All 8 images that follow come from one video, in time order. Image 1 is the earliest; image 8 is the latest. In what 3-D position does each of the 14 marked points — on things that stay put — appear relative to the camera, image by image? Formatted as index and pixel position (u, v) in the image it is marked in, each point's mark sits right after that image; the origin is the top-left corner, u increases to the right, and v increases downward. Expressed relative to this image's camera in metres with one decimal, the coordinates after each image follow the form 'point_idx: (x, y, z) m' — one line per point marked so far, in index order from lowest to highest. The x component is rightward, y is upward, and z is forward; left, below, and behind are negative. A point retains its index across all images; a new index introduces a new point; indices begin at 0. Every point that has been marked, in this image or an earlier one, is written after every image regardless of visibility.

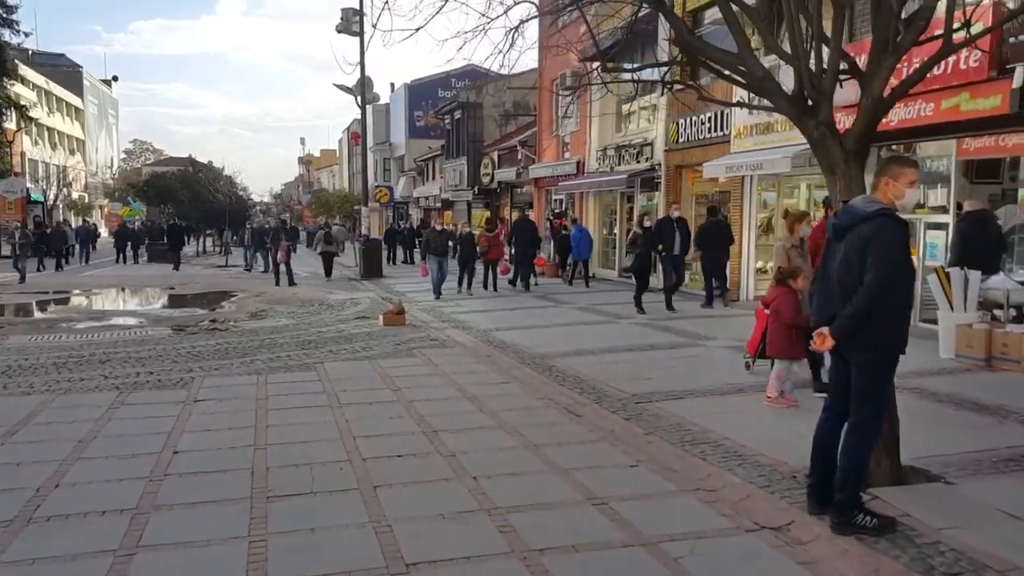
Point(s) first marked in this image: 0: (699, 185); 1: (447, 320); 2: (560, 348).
0: (+3.9, +2.1, +18.1) m
1: (-1.1, -0.6, +14.0) m
2: (+0.6, -0.8, +10.7) m
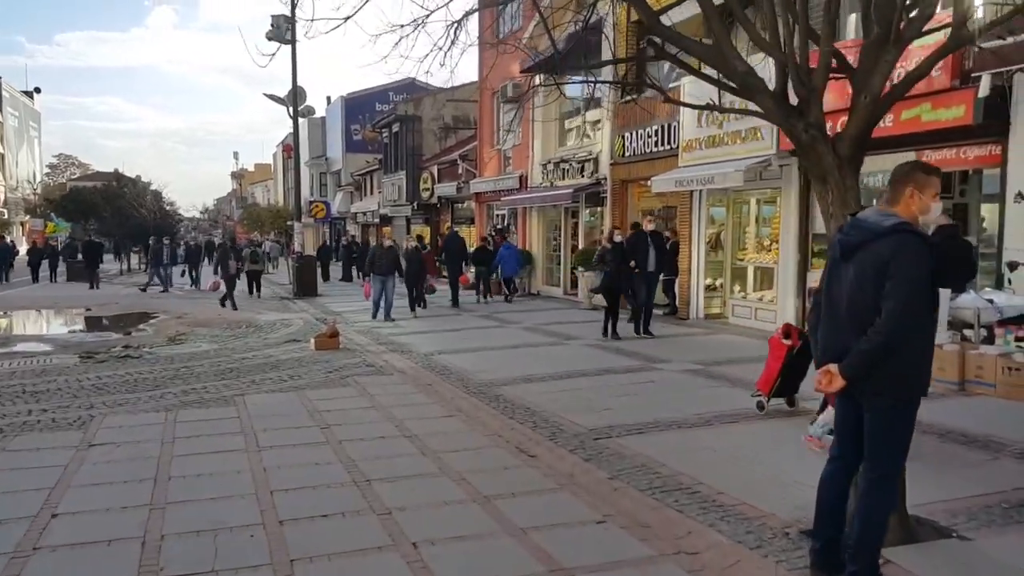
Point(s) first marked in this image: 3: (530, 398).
0: (+2.7, +1.8, +17.6) m
1: (-1.9, -0.9, +13.1) m
2: (-0.1, -1.0, +9.9) m
3: (+0.2, -1.1, +8.4) m
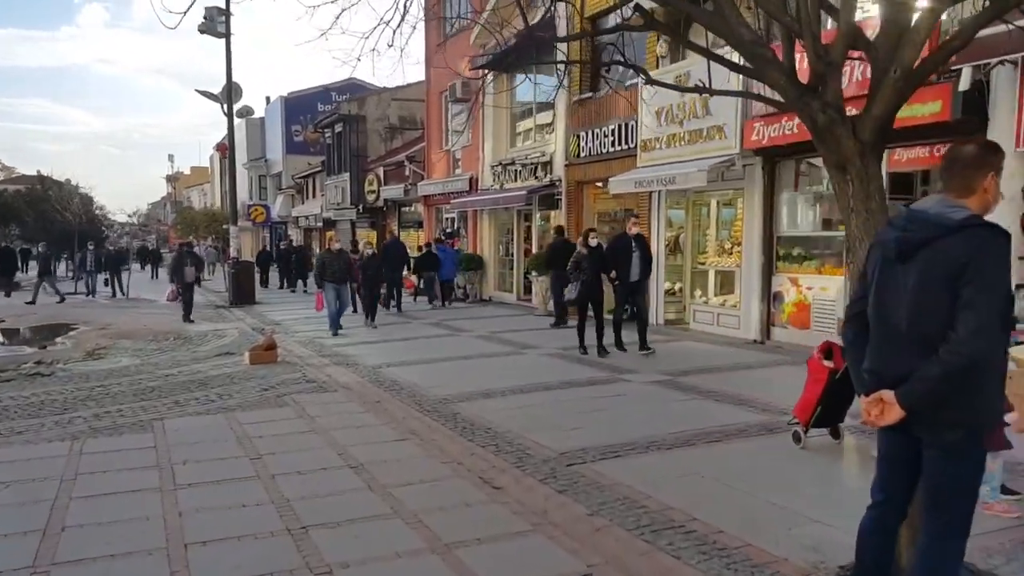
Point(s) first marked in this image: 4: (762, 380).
0: (+1.7, +1.7, +17.0) m
1: (-2.6, -1.0, +12.2) m
2: (-0.5, -1.1, +9.1) m
3: (-0.2, -1.1, +7.6) m
4: (+2.8, -1.0, +9.6) m
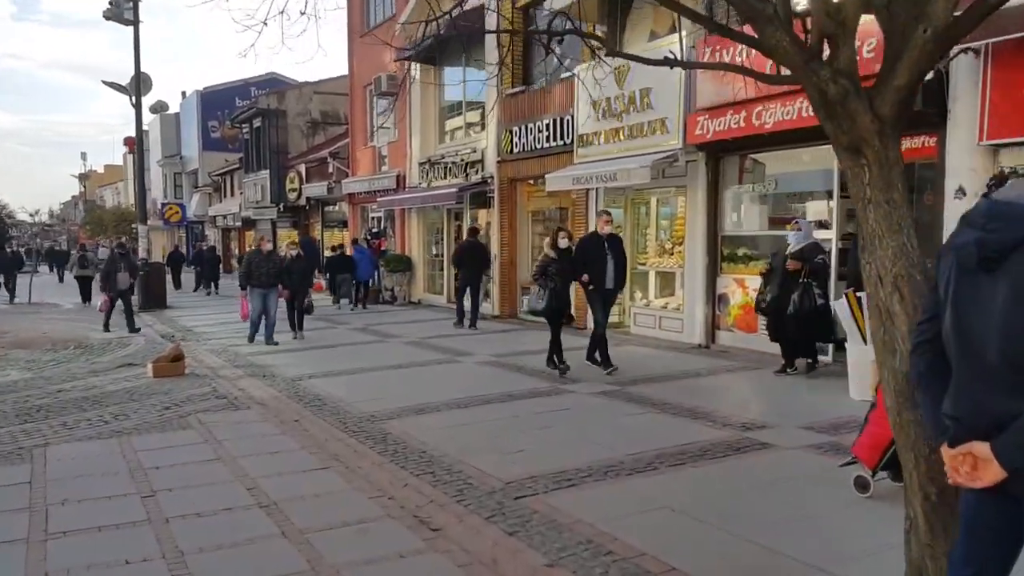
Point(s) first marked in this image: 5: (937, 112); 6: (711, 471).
0: (+0.4, +1.6, +16.3) m
1: (-3.5, -1.0, +11.2) m
2: (-1.1, -1.1, +8.3) m
3: (-0.7, -1.2, +6.8) m
4: (+2.1, -1.0, +9.0) m
5: (+4.0, +1.6, +8.1) m
6: (+1.3, -1.2, +5.5) m
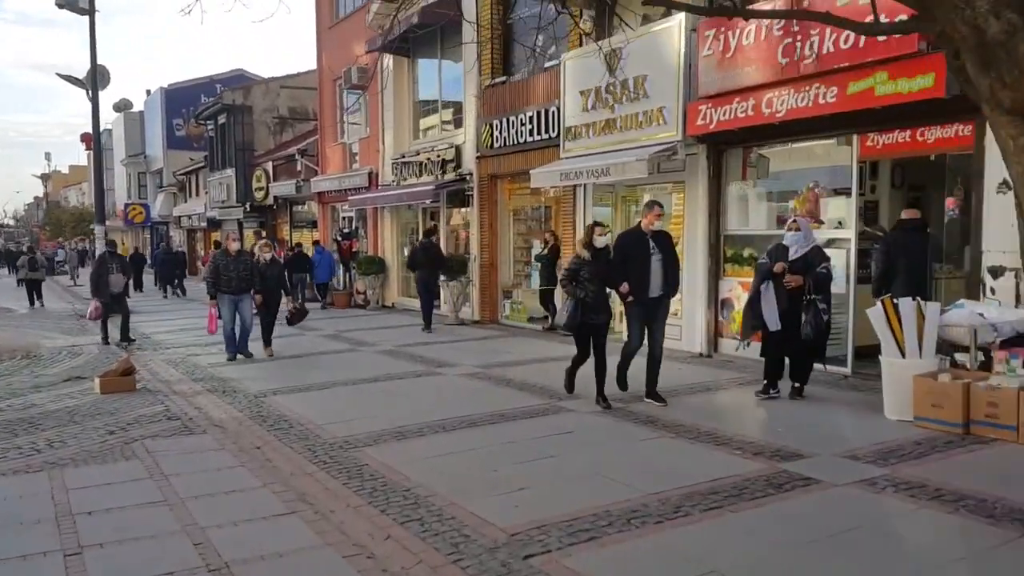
0: (+0.1, +1.6, +15.3) m
1: (-3.7, -1.1, +10.1) m
2: (-1.2, -1.2, +7.3) m
3: (-0.7, -1.2, +5.8) m
4: (+2.0, -1.1, +8.1) m
5: (+3.9, +1.6, +7.3) m
6: (+1.3, -1.2, +4.6) m
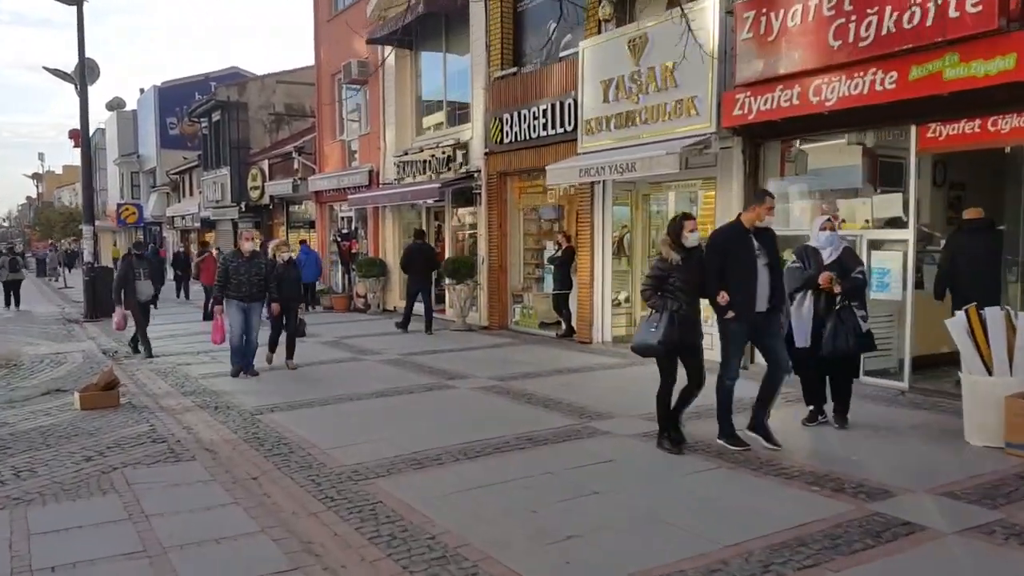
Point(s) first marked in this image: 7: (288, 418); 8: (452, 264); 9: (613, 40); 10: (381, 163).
0: (+0.3, +1.5, +14.5) m
1: (-3.4, -1.2, +9.3) m
2: (-1.0, -1.2, +6.4) m
3: (-0.5, -1.3, +5.0) m
4: (+2.2, -1.1, +7.3) m
5: (+4.1, +1.5, +6.4) m
6: (+1.5, -1.3, +3.8) m
7: (-2.1, -1.2, +8.0) m
8: (-1.0, +0.4, +14.9) m
9: (+1.3, +3.2, +11.2) m
10: (-2.9, +2.8, +19.2) m
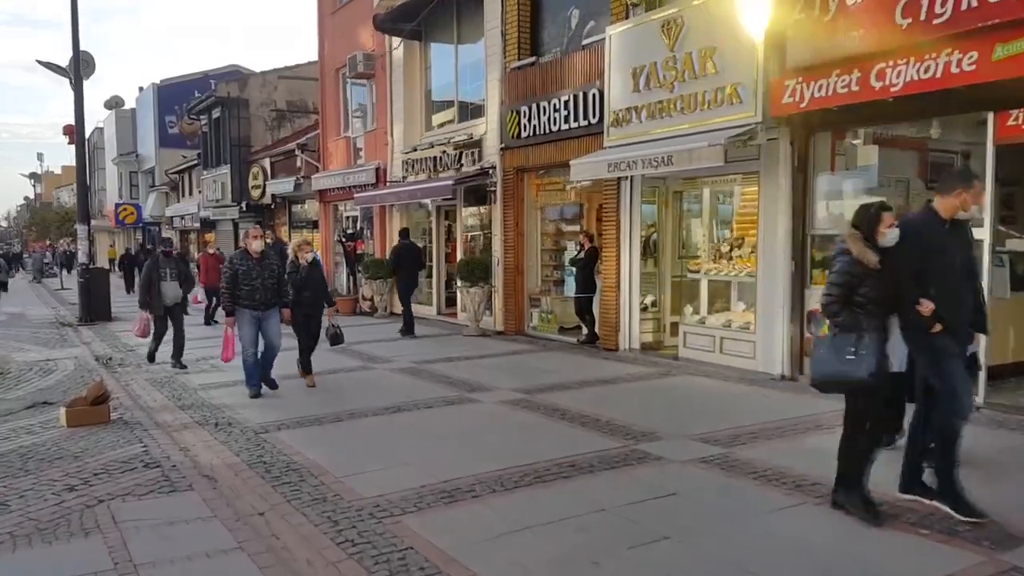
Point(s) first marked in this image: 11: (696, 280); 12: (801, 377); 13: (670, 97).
0: (+0.5, +1.5, +13.7) m
1: (-3.2, -1.2, +8.5) m
2: (-0.7, -1.3, +5.6) m
3: (-0.2, -1.3, +4.2) m
4: (+2.5, -1.2, +6.5) m
5: (+4.4, +1.5, +5.6) m
6: (+1.8, -1.3, +3.0) m
7: (-1.8, -1.2, +7.2) m
8: (-0.8, +0.4, +14.1) m
9: (+1.6, +3.2, +10.4) m
10: (-2.6, +2.7, +18.4) m
11: (+2.3, +0.1, +10.9) m
12: (+3.0, -0.9, +9.0) m
13: (+1.8, +2.2, +10.0) m
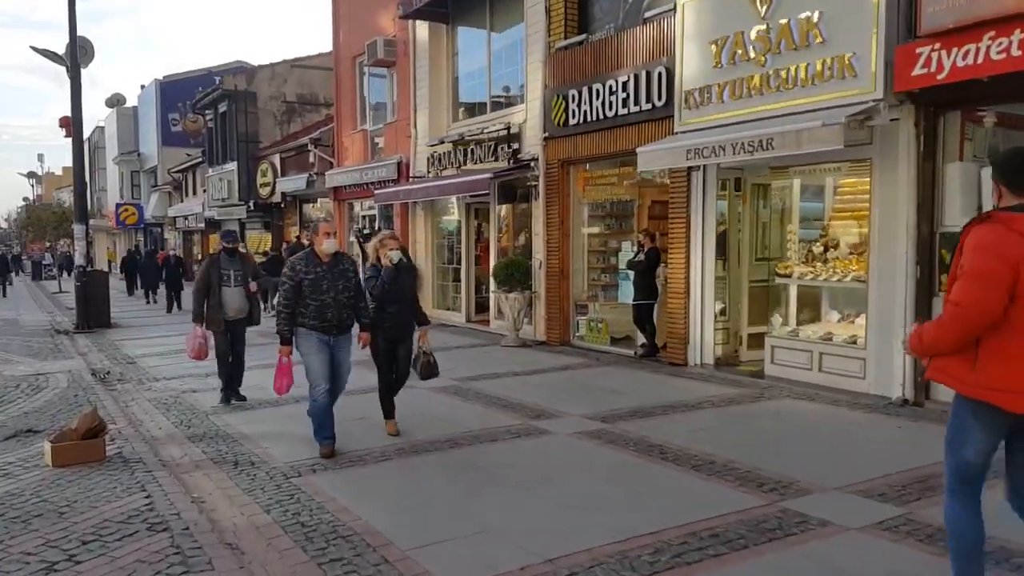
0: (+1.2, +1.4, +12.3) m
1: (-2.5, -1.3, +7.0) m
2: (-0.1, -1.3, +4.2) m
3: (+0.4, -1.4, +2.7) m
4: (+3.1, -1.2, +5.0) m
5: (+5.0, +1.4, +4.2) m
6: (+2.4, -1.4, +1.5) m
7: (-1.2, -1.3, +5.7) m
8: (-0.1, +0.3, +12.7) m
9: (+2.2, +3.1, +9.0) m
10: (-2.0, +2.6, +16.9) m
11: (+2.9, 0.0, +9.5) m
12: (+3.6, -1.0, +7.5) m
13: (+2.5, +2.2, +8.6) m
